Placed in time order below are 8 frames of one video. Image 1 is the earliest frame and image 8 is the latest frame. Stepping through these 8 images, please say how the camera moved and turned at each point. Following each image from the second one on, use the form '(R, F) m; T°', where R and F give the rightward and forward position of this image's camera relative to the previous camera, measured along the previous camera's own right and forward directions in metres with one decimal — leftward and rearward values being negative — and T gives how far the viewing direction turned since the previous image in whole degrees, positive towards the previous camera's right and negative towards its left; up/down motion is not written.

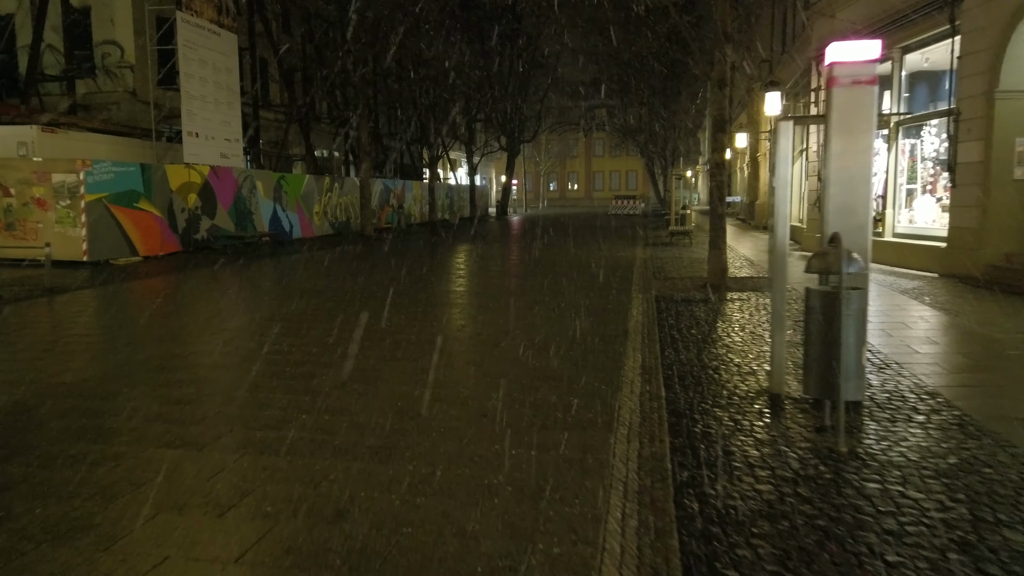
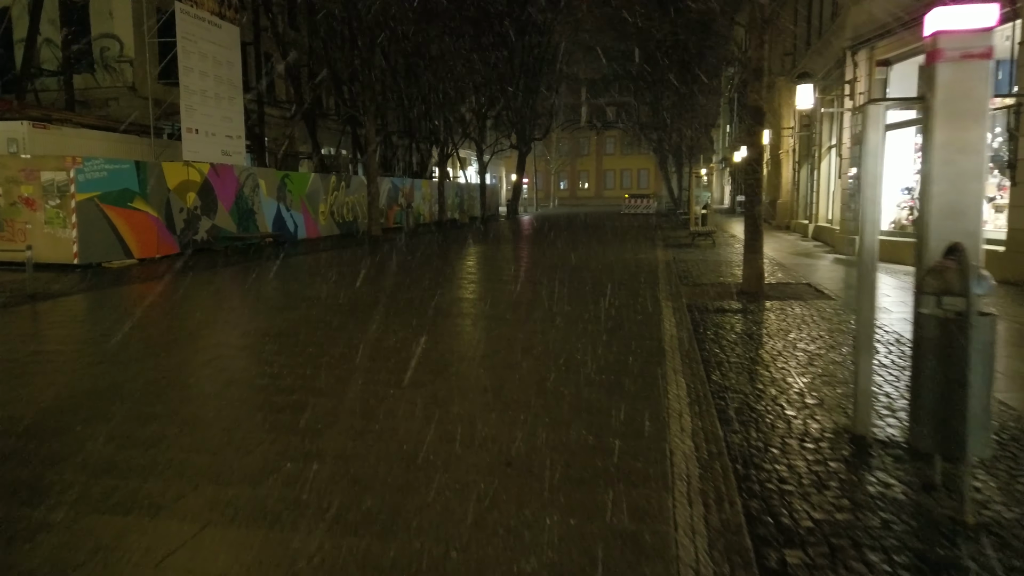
(-0.1, +1.0) m; -1°
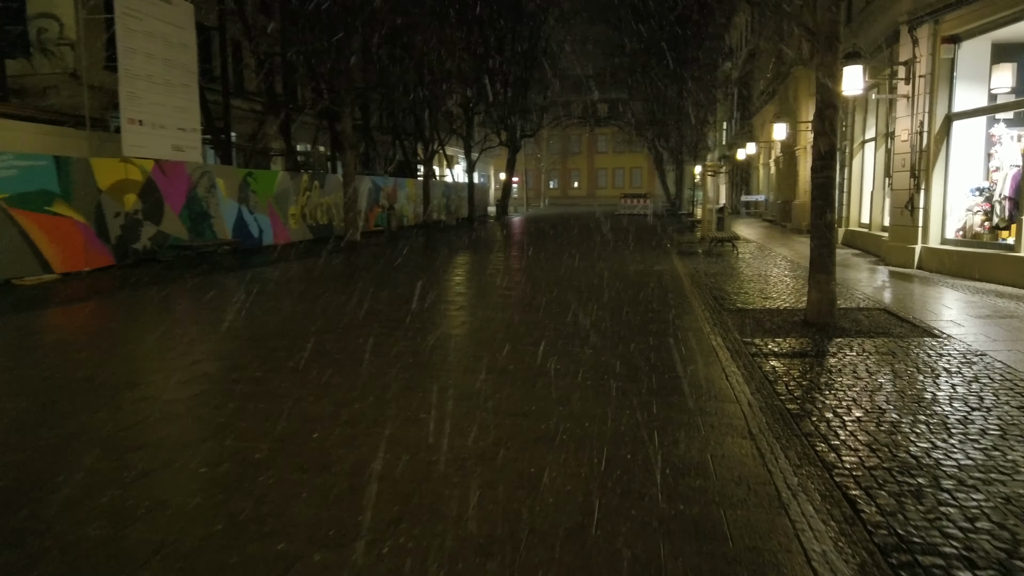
(-0.2, +2.7) m; +1°
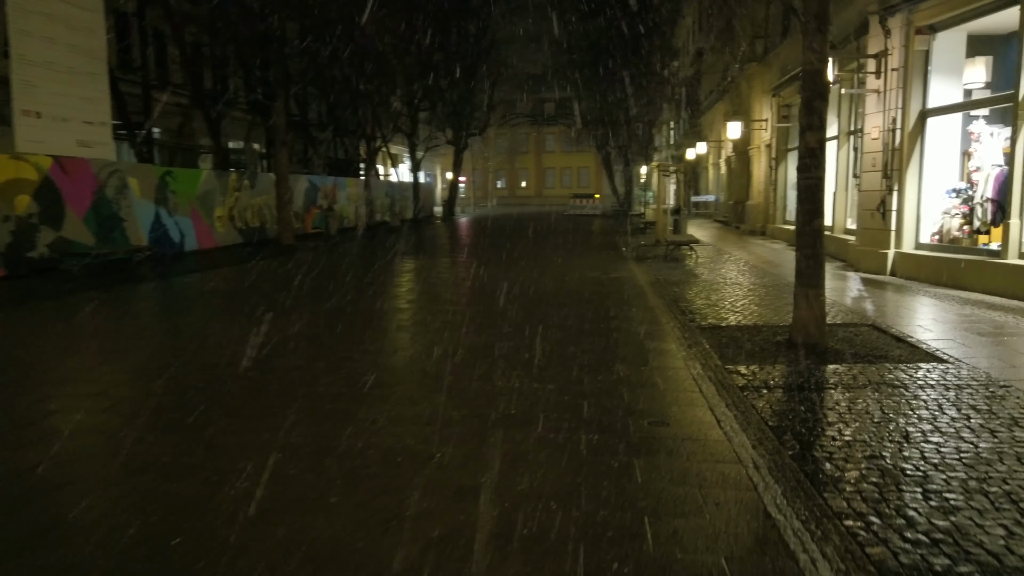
(0.0, +1.4) m; +4°
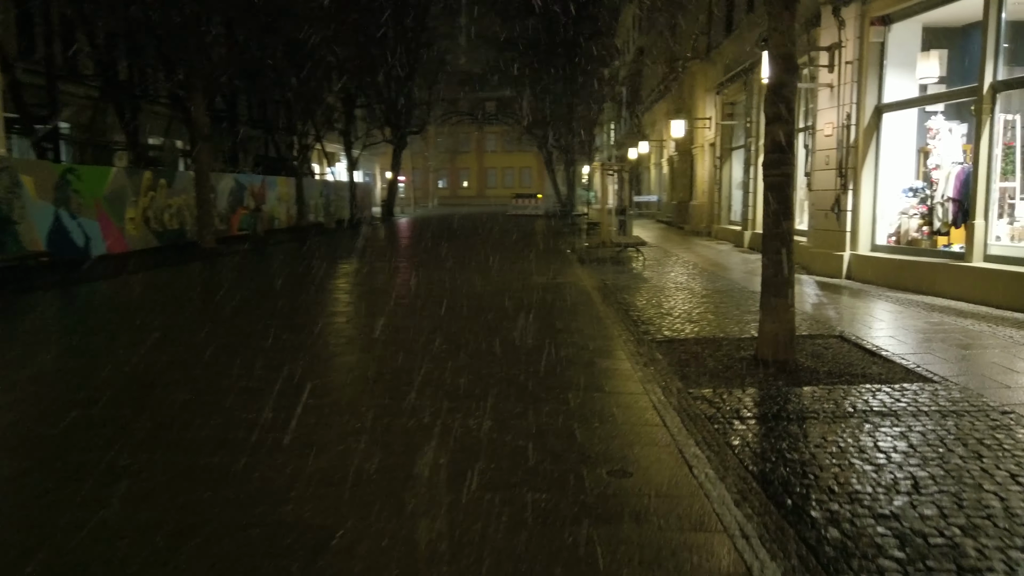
(+0.1, +1.1) m; +4°
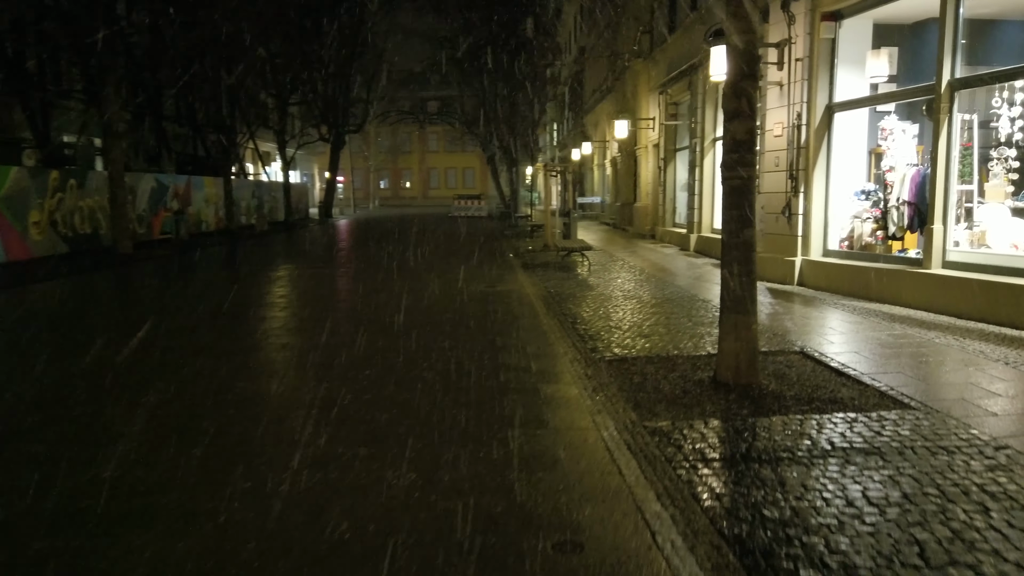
(+0.1, +0.9) m; +4°
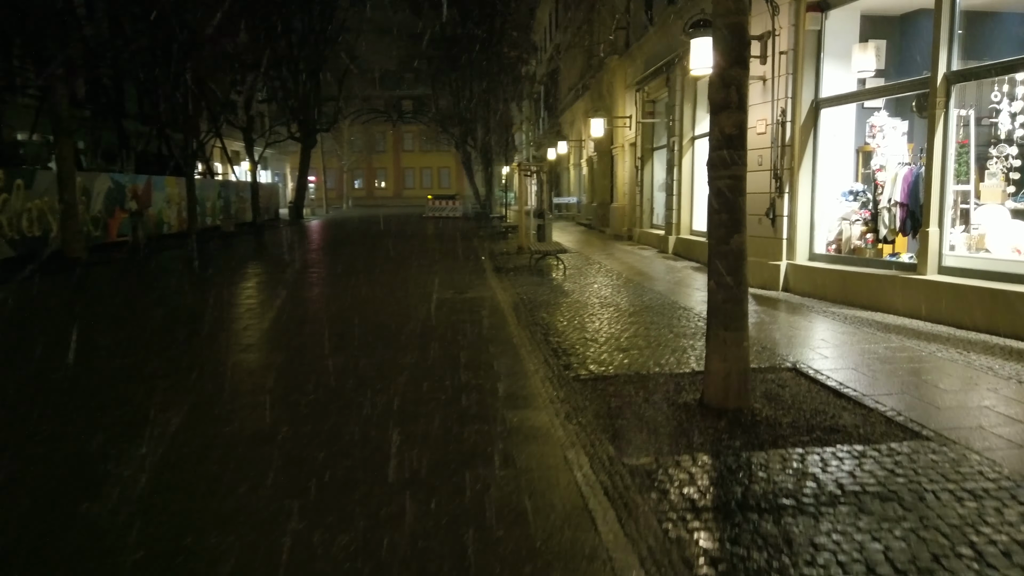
(+0.1, +0.8) m; +2°
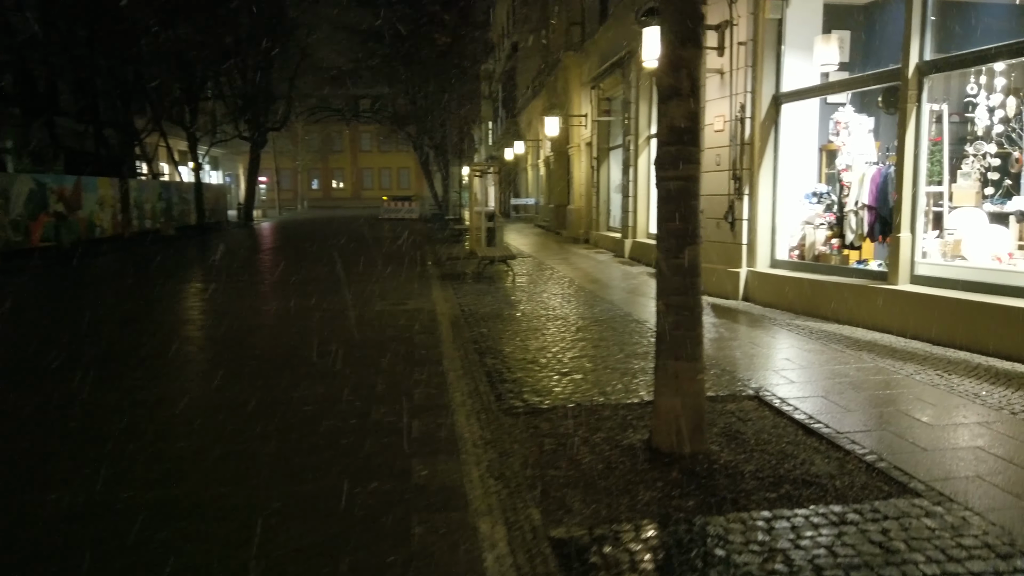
(+0.4, +1.0) m; +3°
